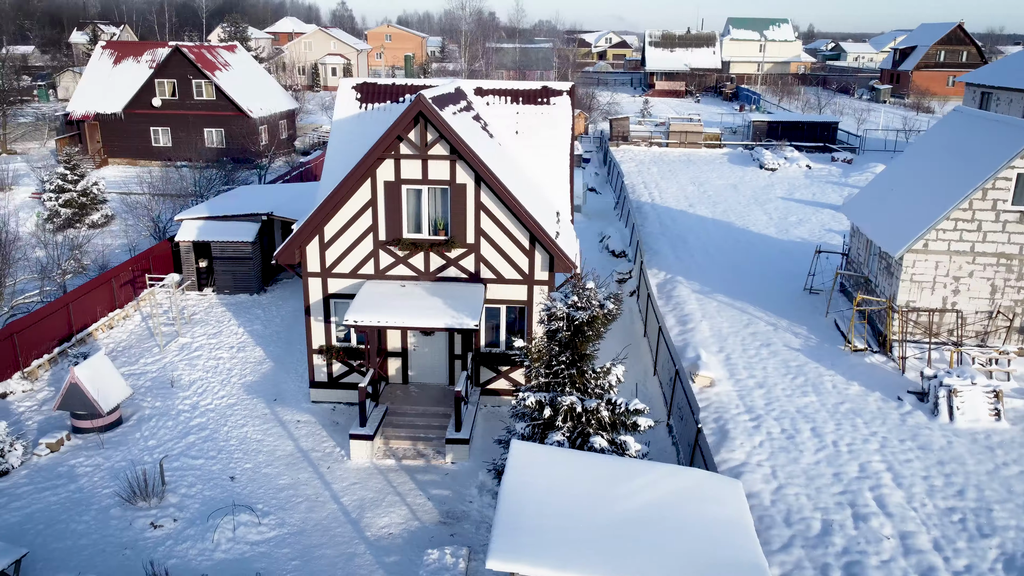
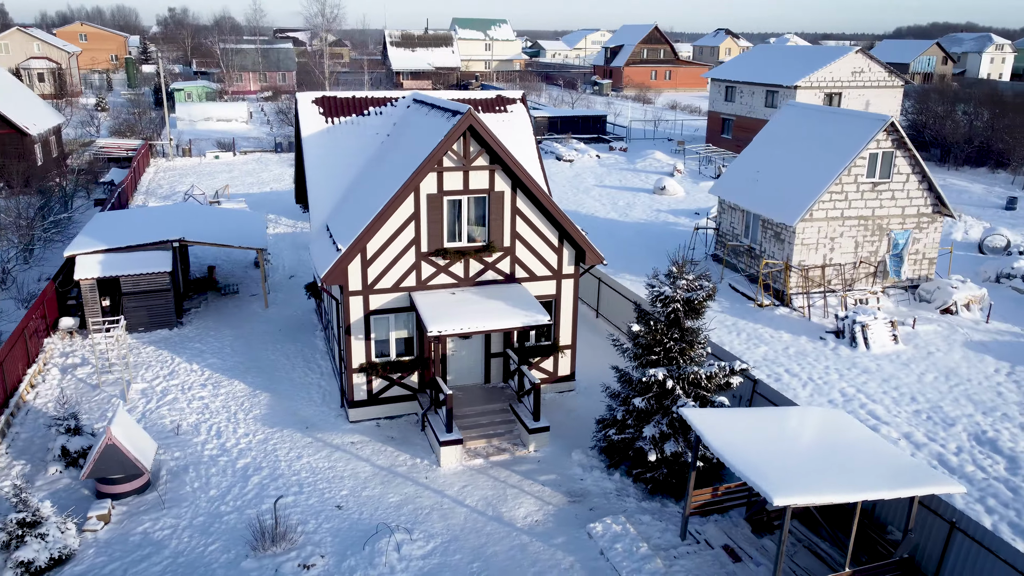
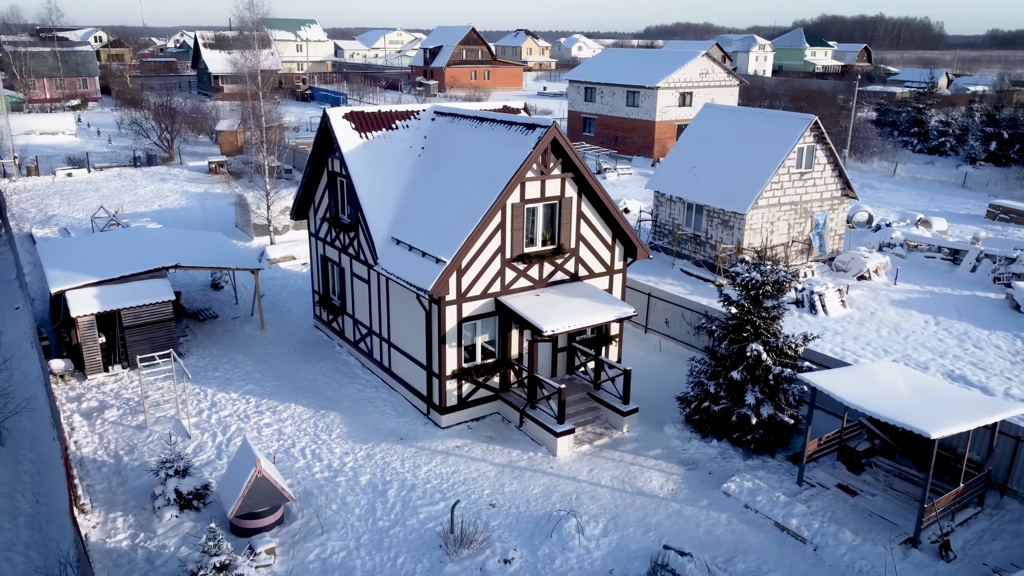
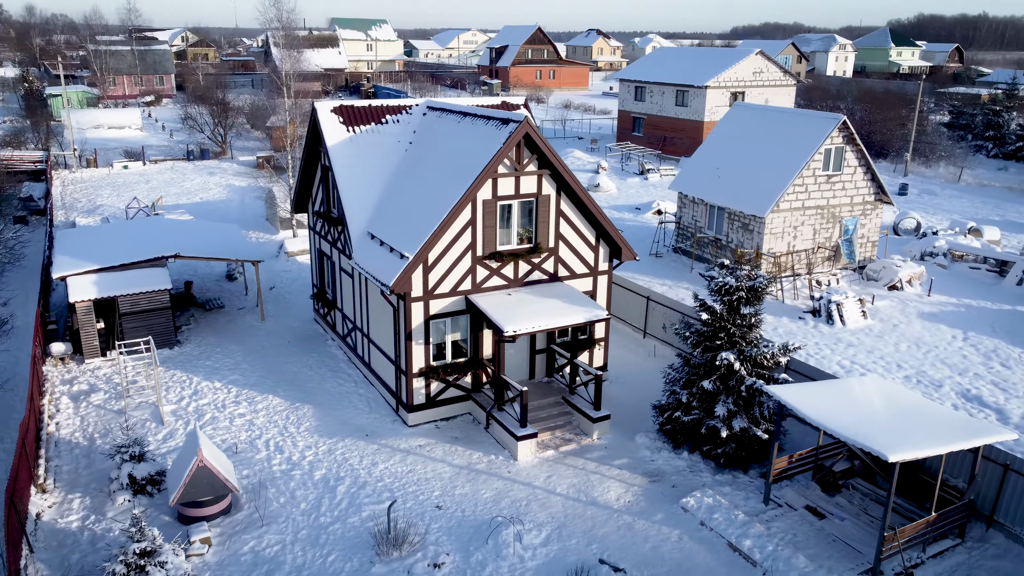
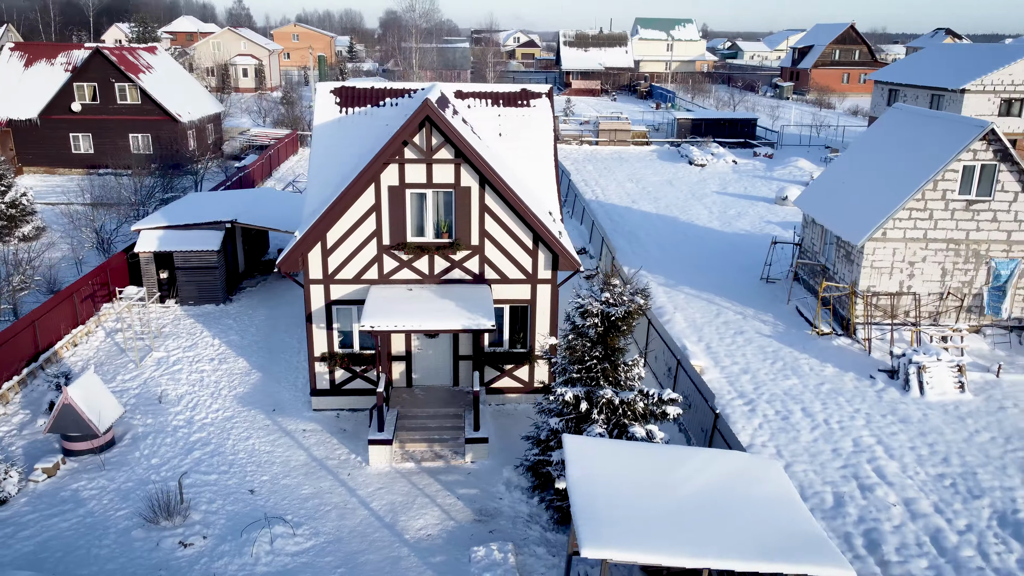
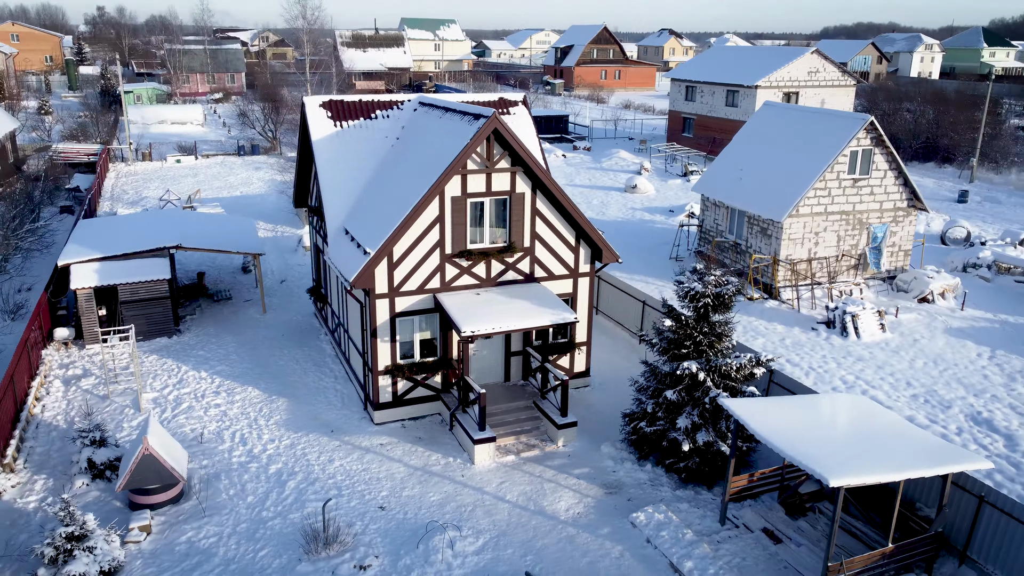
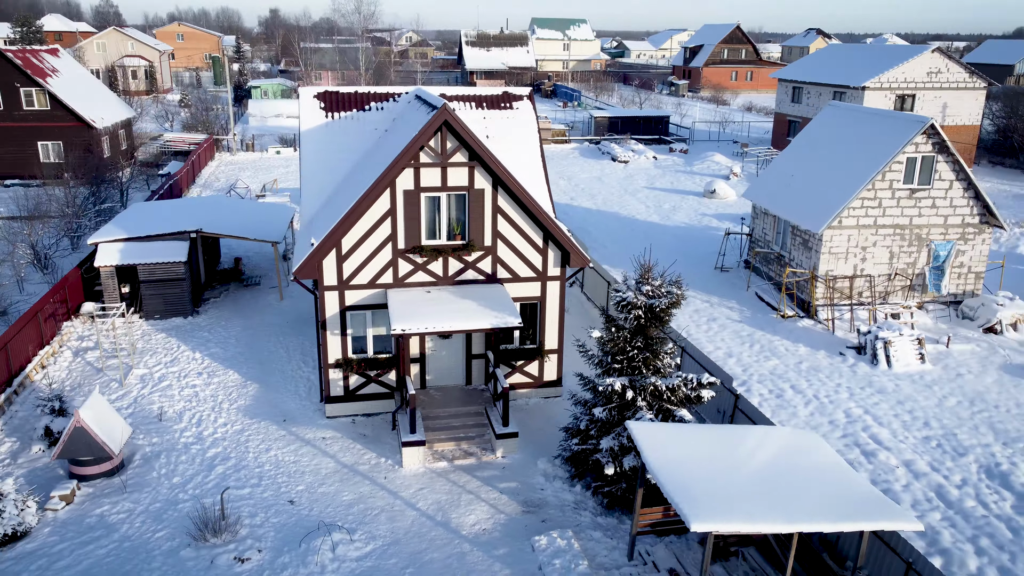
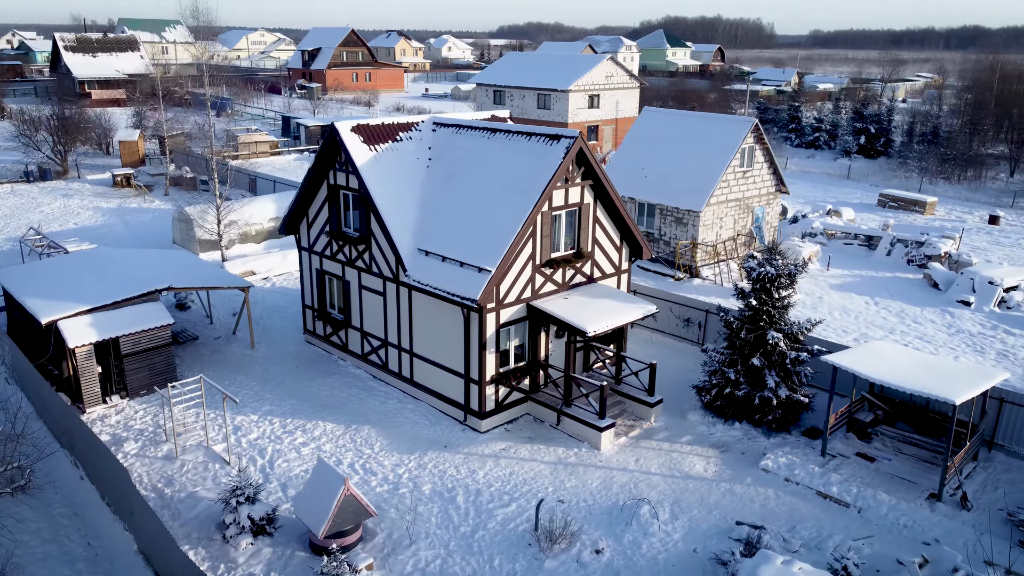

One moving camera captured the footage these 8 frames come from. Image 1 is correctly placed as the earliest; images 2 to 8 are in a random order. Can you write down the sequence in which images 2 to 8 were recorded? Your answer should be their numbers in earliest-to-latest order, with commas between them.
5, 7, 2, 6, 4, 3, 8
